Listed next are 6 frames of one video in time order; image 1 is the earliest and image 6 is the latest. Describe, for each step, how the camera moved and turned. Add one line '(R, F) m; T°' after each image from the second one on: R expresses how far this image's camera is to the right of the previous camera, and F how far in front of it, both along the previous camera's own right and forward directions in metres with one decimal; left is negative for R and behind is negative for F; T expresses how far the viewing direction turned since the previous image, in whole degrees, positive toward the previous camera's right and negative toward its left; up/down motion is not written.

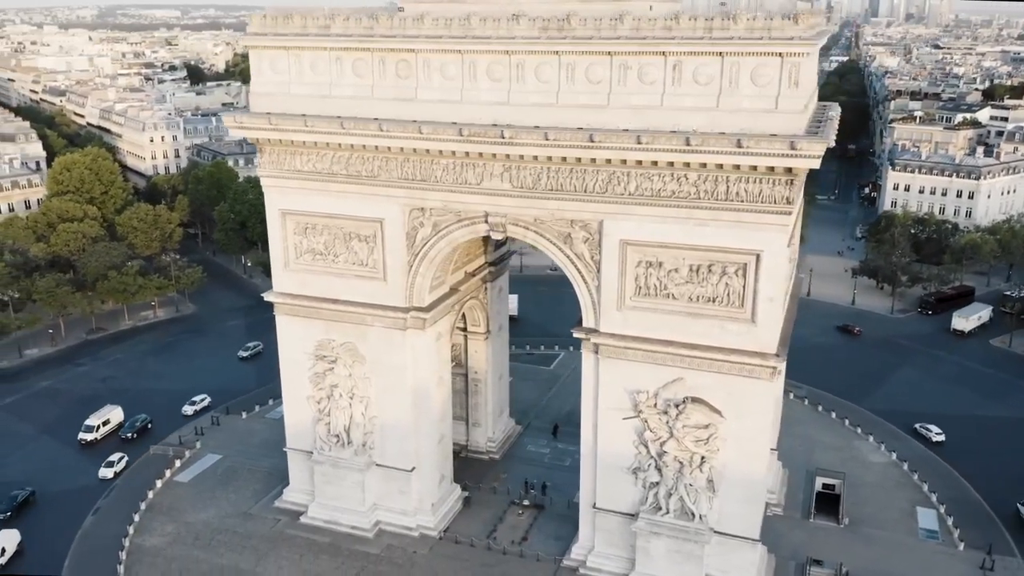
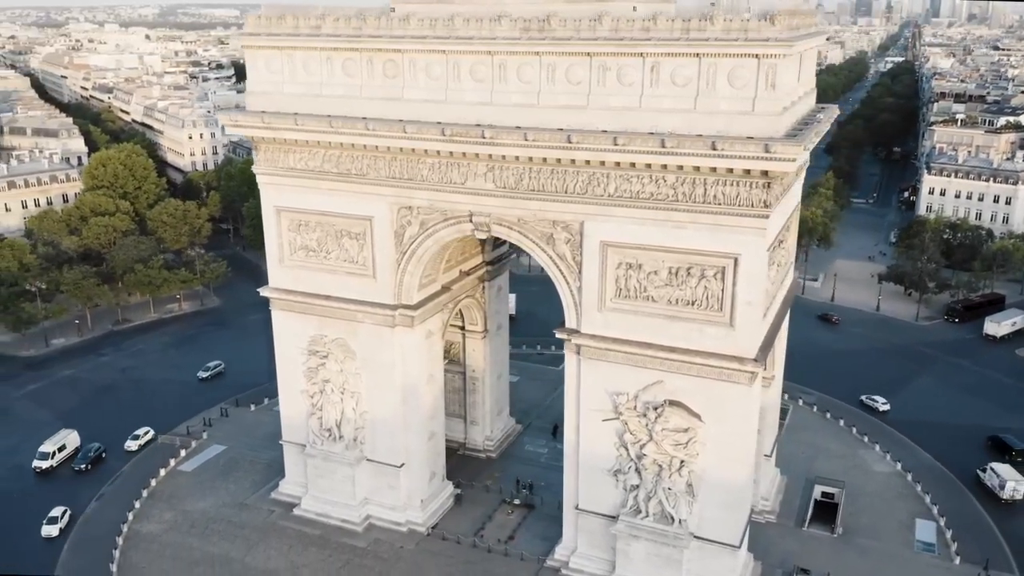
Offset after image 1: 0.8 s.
(+1.5, 0.0) m; -3°
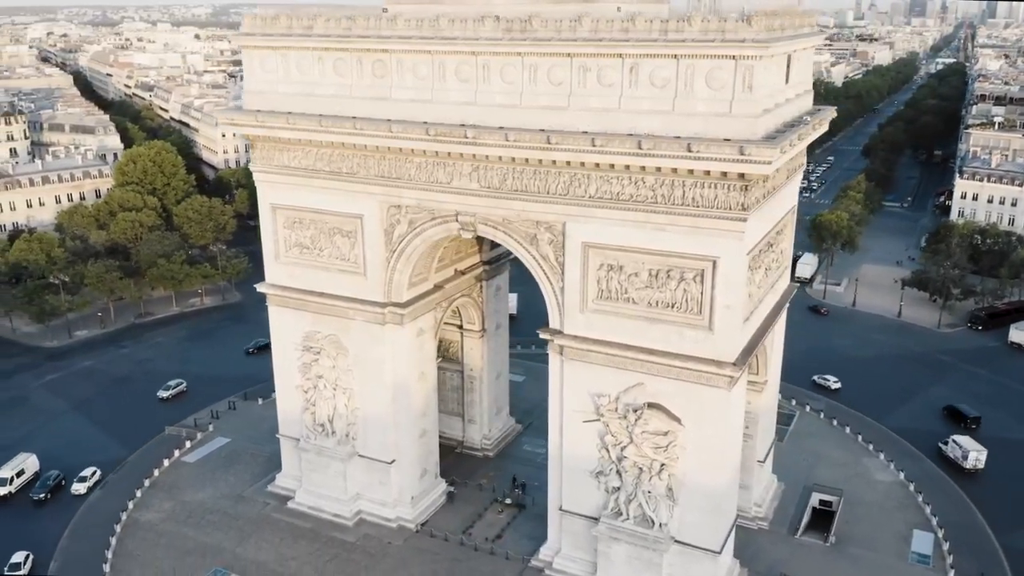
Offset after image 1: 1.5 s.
(+1.4, 0.0) m; -3°
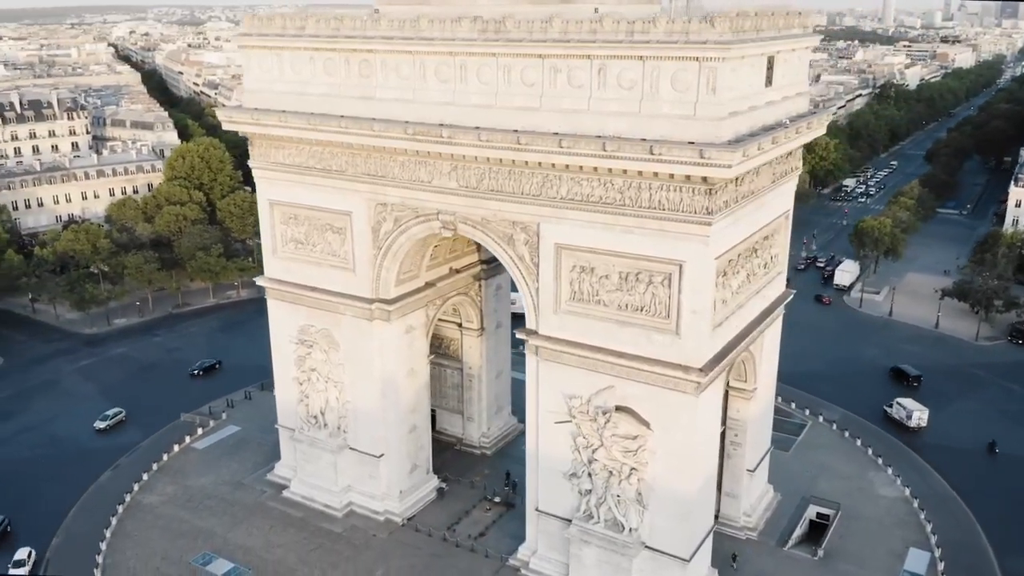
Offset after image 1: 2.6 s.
(+2.2, 0.0) m; -4°
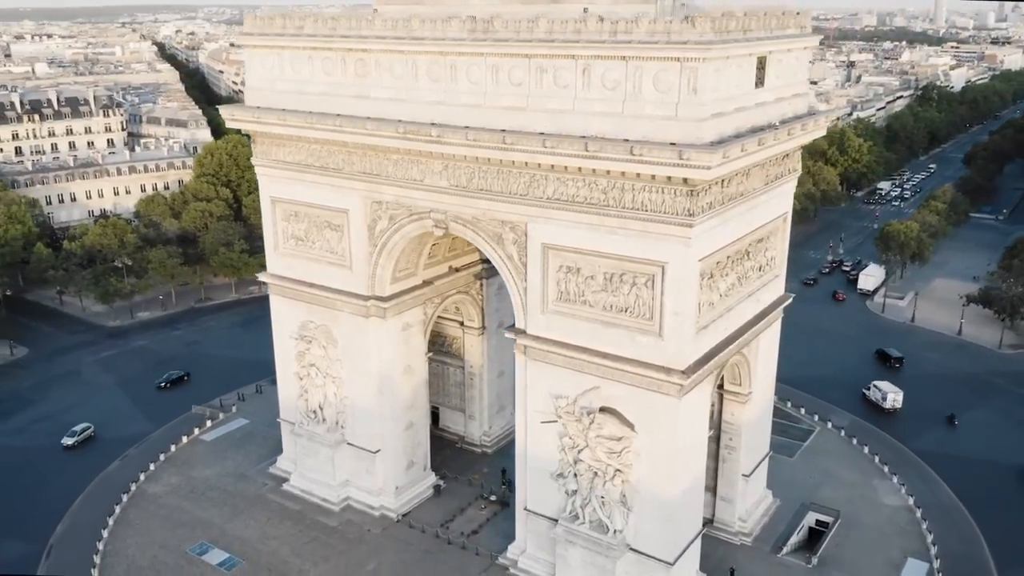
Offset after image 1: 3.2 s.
(+1.2, 0.0) m; -2°
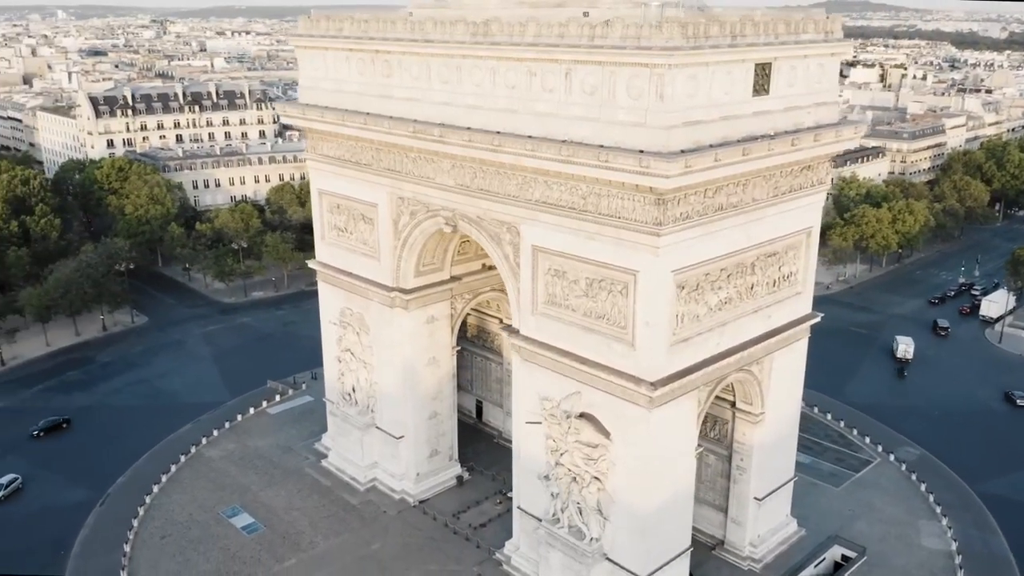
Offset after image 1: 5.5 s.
(+4.0, +0.1) m; -11°
